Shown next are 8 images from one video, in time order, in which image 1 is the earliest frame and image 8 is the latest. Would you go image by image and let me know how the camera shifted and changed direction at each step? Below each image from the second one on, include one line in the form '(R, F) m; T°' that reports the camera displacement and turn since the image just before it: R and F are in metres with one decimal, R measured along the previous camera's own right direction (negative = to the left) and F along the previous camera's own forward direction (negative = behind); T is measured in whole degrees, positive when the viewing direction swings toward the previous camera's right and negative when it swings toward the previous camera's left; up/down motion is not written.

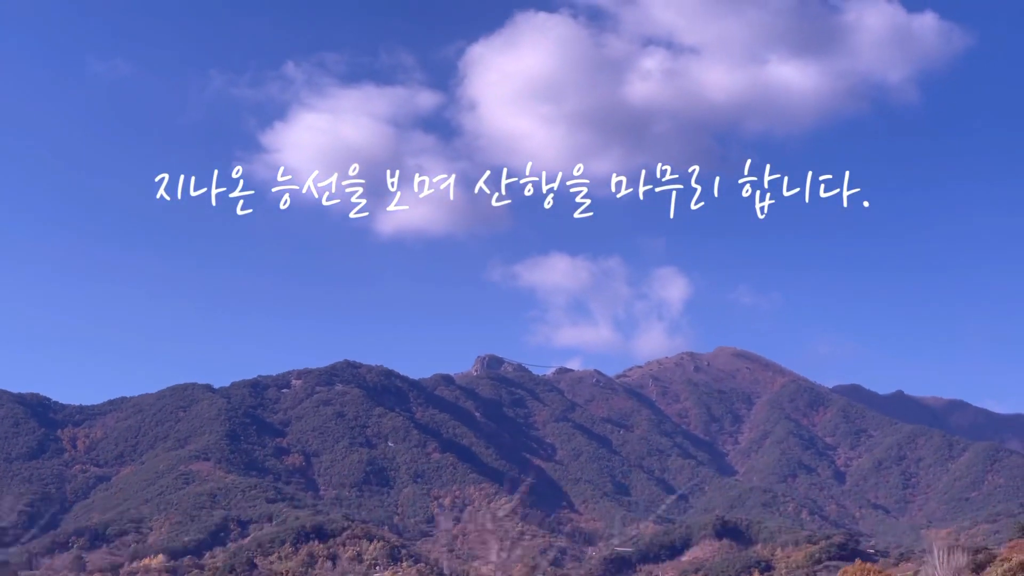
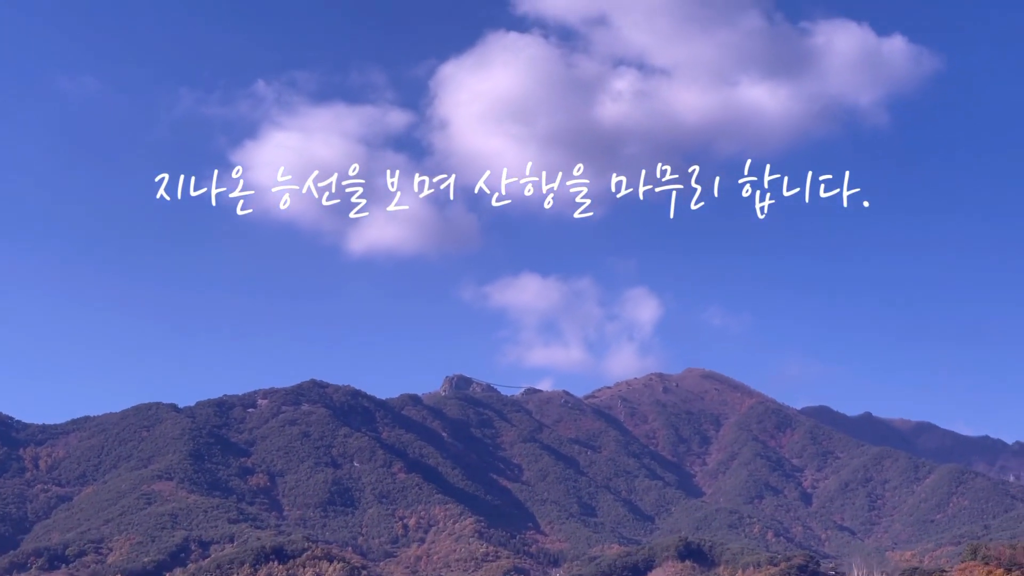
(+3.4, -0.5) m; +1°
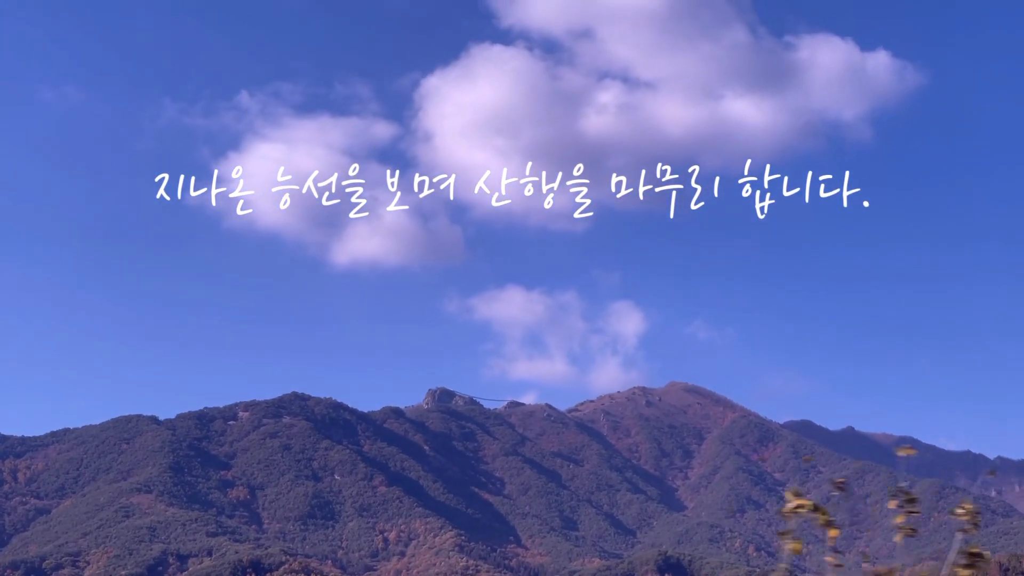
(+2.4, -0.2) m; 0°
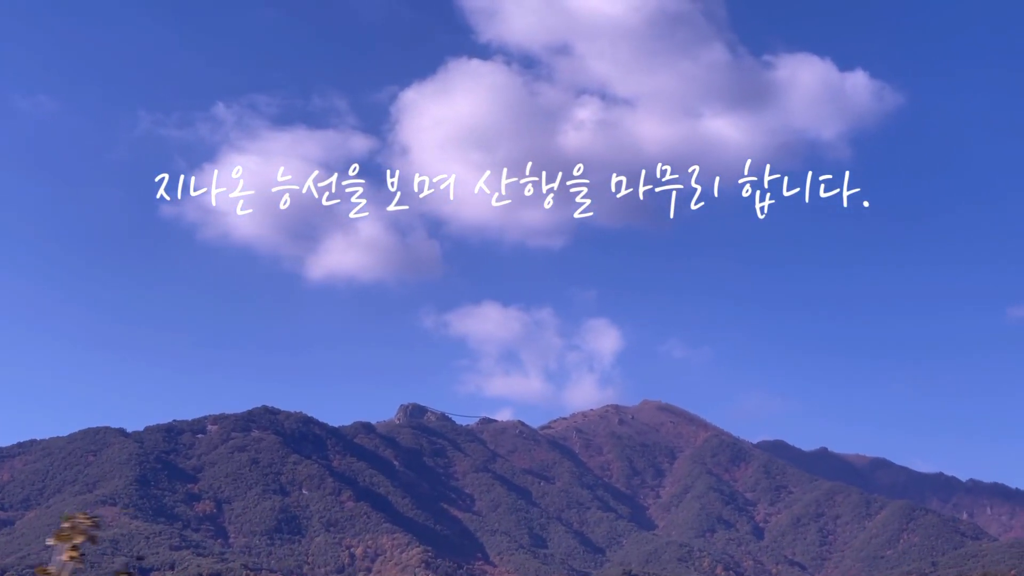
(+5.4, +0.1) m; 0°
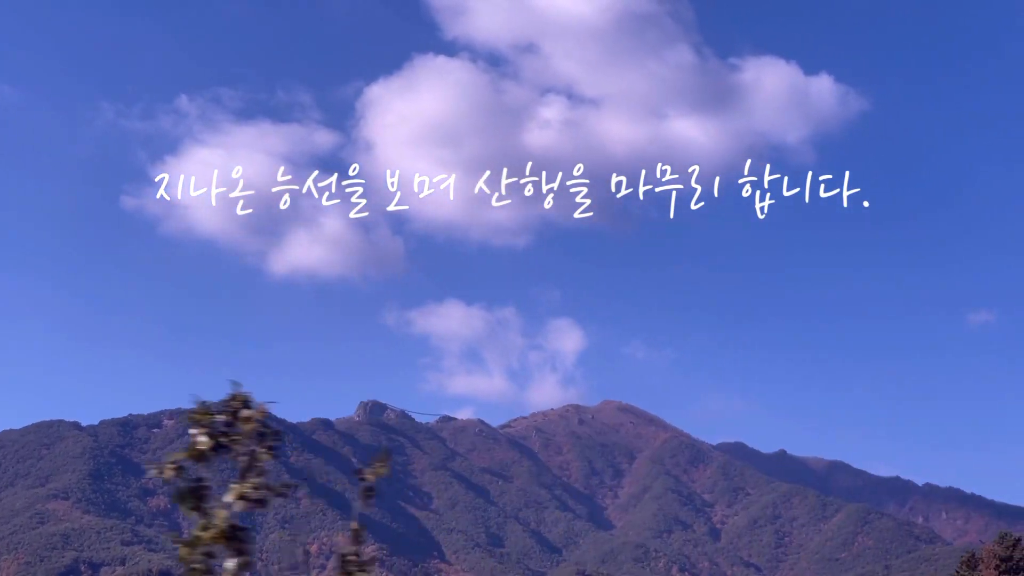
(+4.3, -0.1) m; +1°
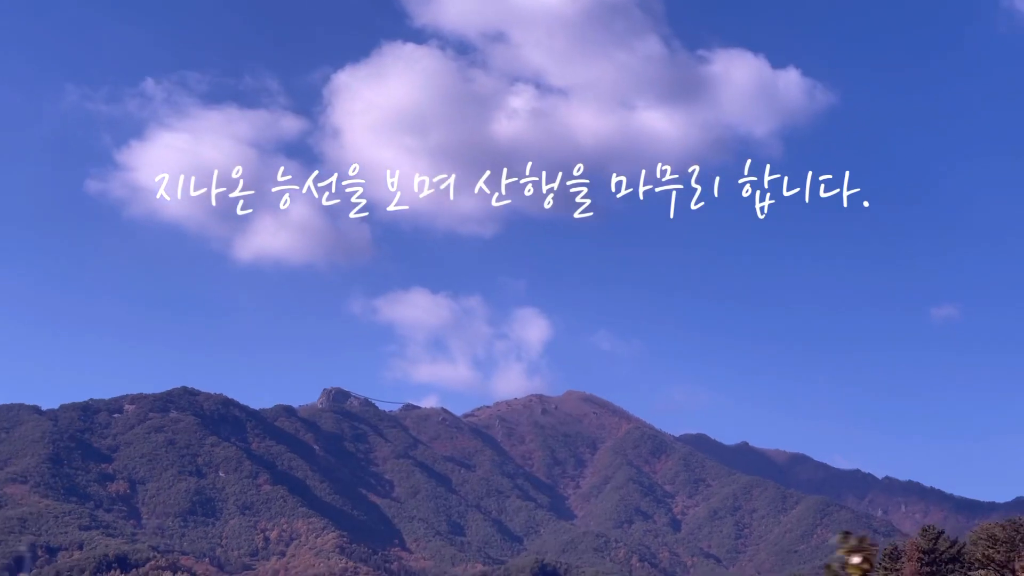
(+3.8, -0.7) m; +1°
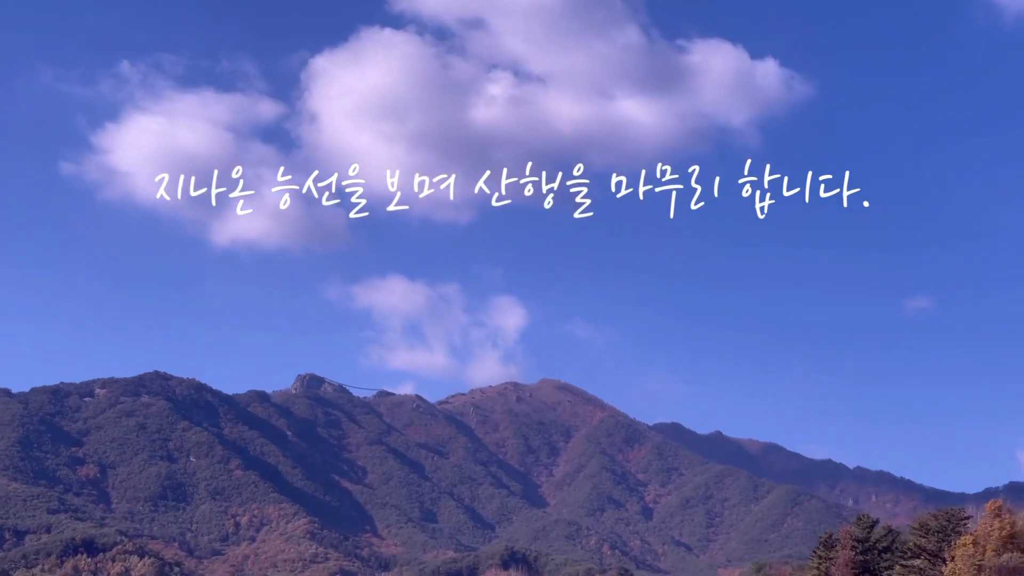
(+3.2, 0.0) m; +1°
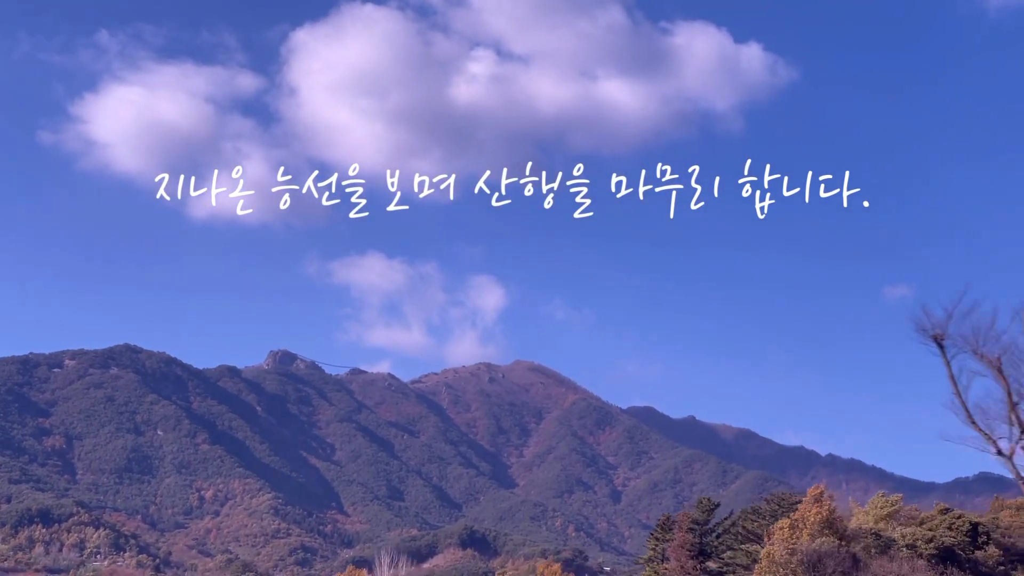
(+10.1, +0.8) m; -1°
